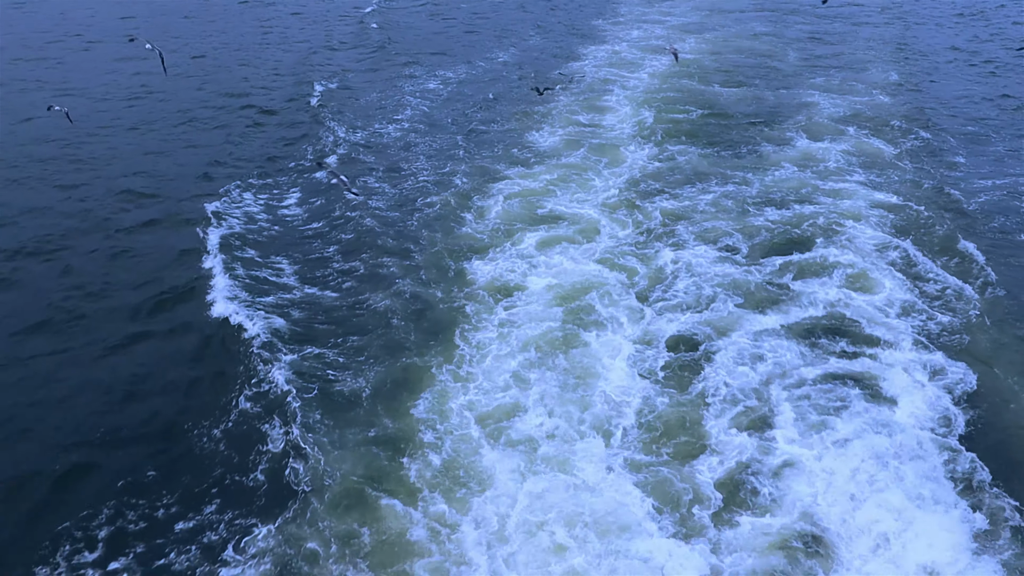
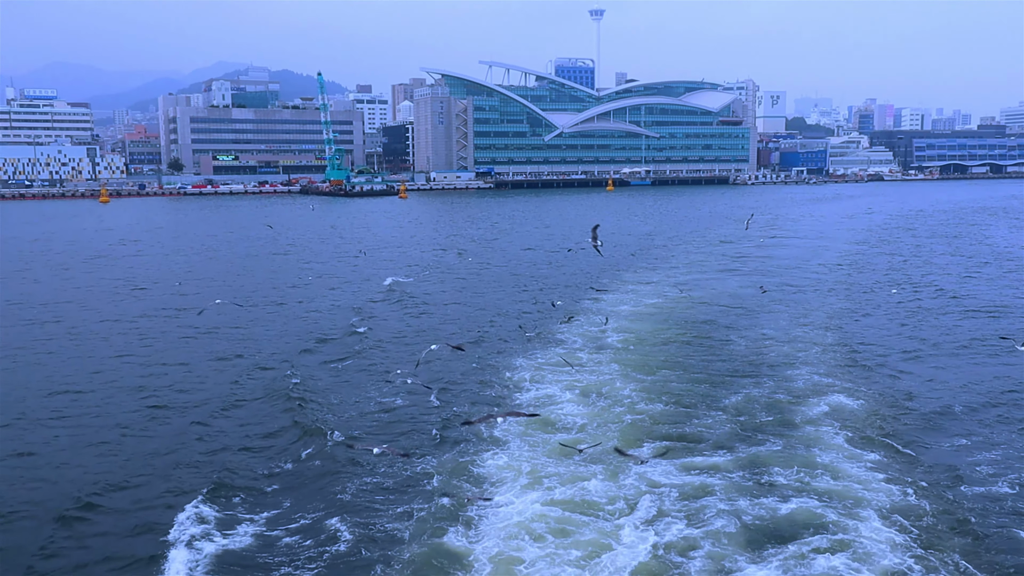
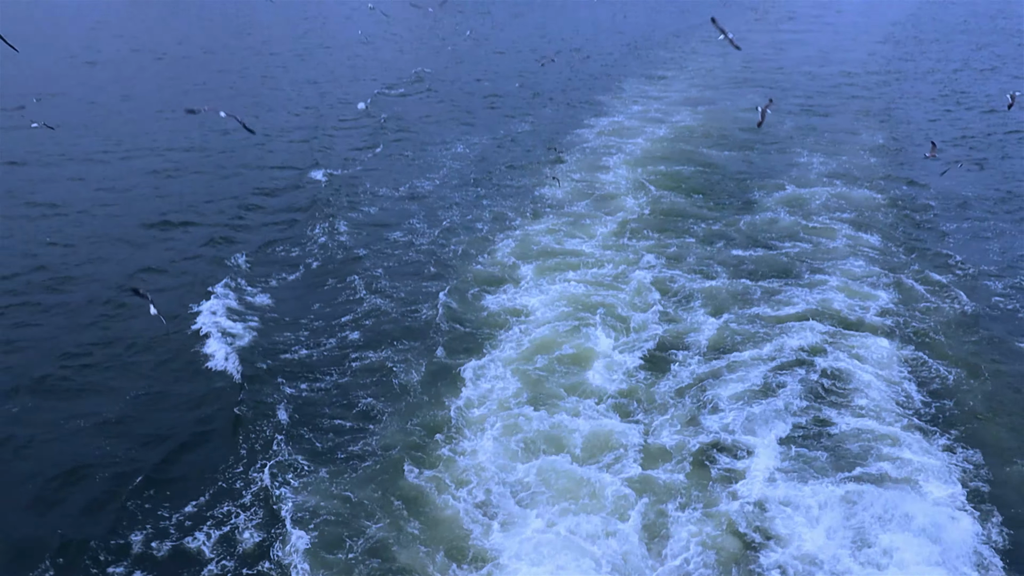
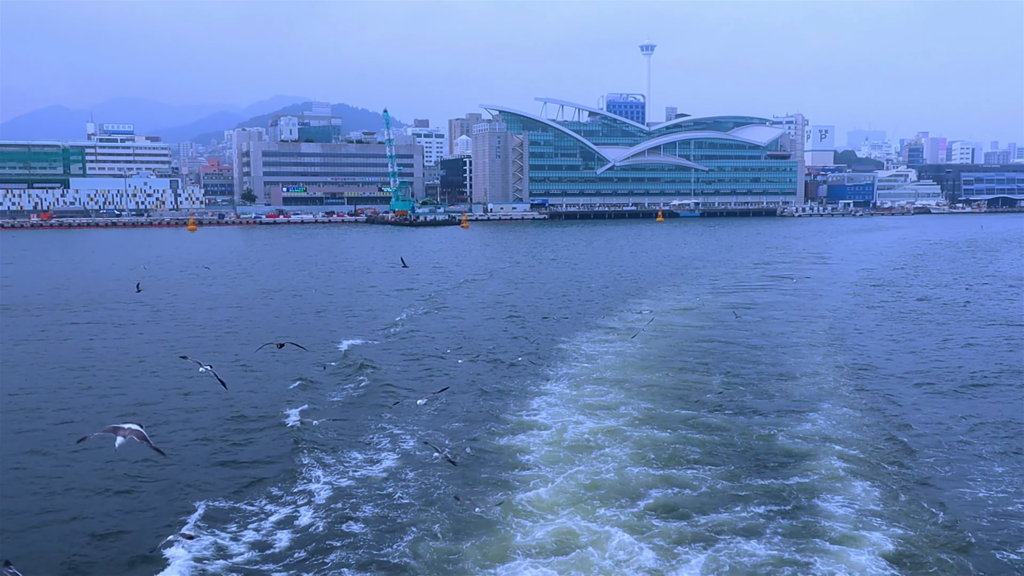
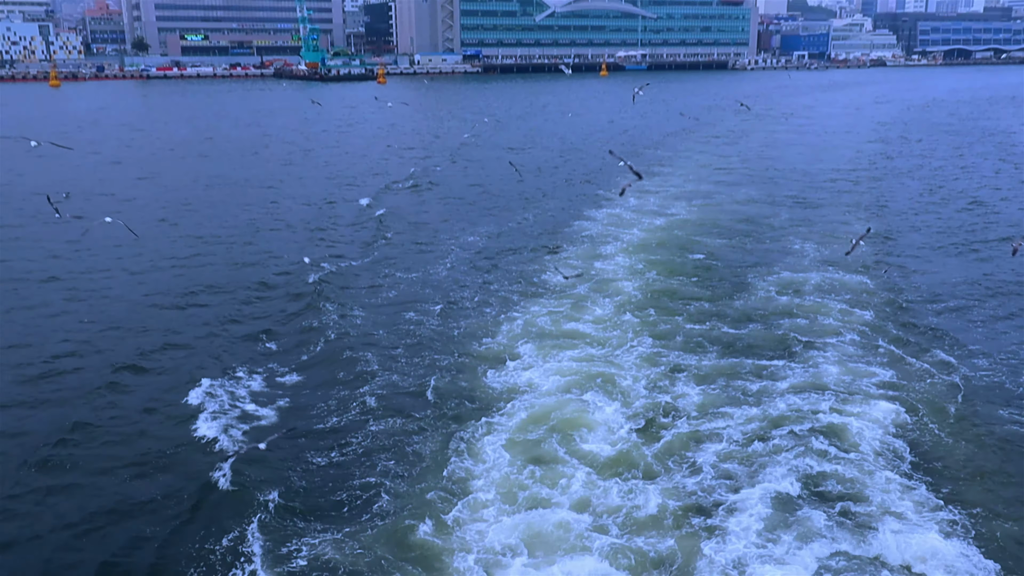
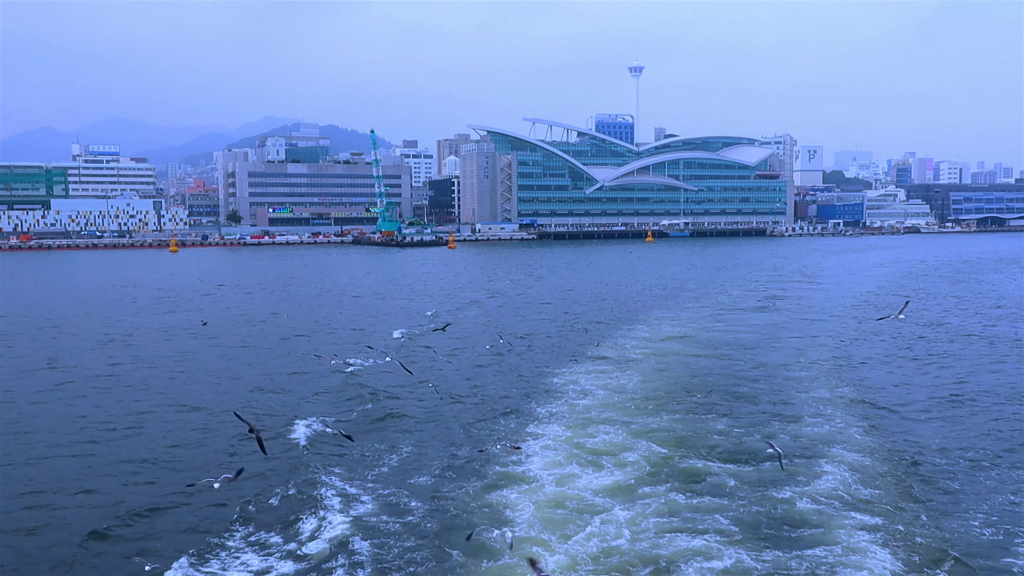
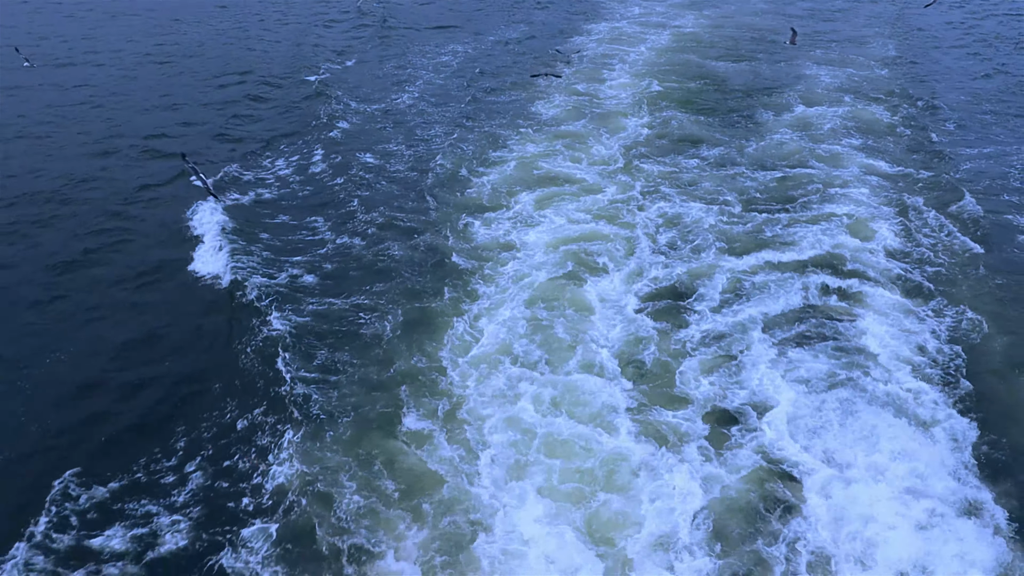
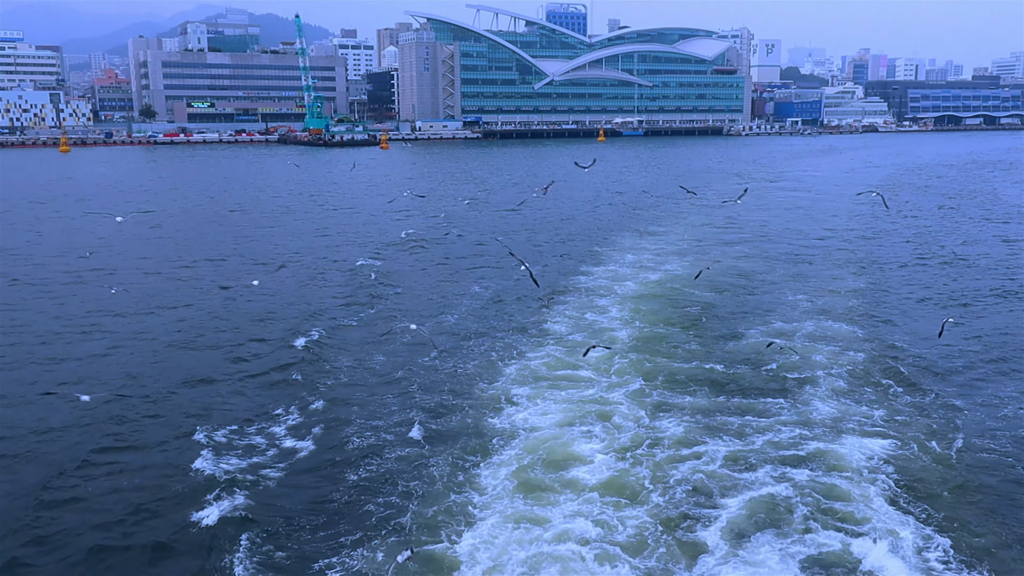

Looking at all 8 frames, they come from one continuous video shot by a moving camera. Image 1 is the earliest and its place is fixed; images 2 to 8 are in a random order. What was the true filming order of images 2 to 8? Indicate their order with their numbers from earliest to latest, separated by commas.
7, 3, 5, 8, 2, 6, 4
